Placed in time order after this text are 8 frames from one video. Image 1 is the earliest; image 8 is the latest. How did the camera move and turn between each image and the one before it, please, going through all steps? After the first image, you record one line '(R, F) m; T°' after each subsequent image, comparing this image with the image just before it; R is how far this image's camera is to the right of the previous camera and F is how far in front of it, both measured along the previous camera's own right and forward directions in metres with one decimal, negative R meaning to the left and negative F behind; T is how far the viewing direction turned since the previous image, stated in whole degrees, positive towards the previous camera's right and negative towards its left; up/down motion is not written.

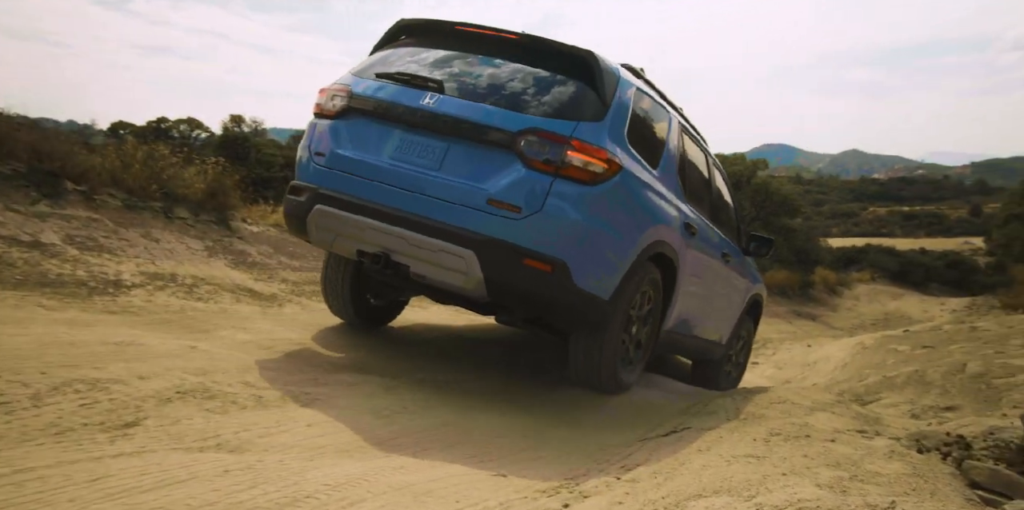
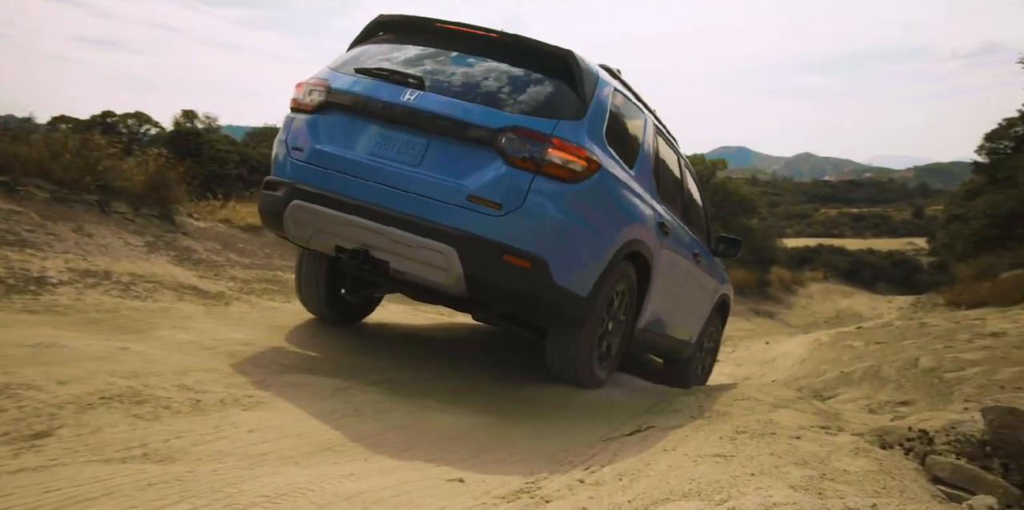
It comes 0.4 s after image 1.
(0.0, +0.1) m; +3°
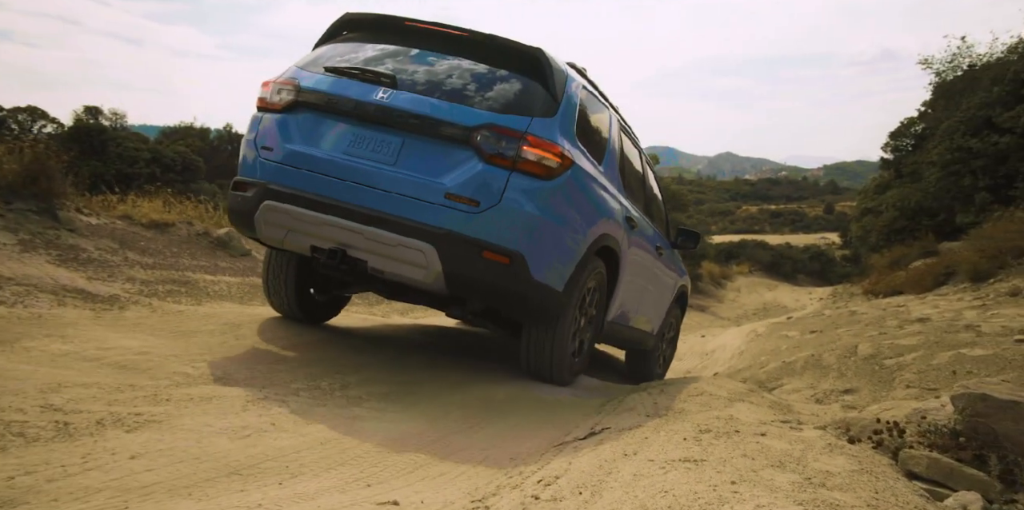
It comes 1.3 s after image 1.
(0.0, +0.4) m; +5°
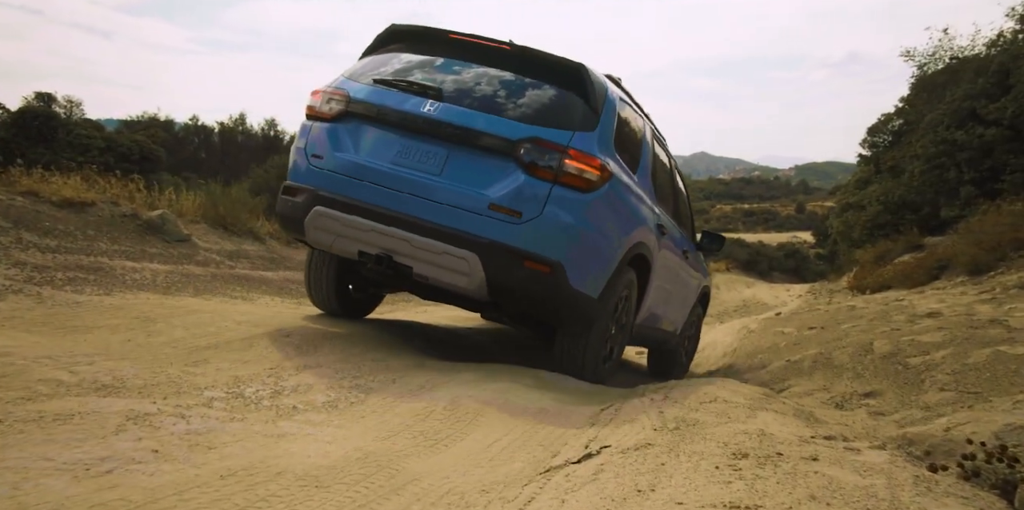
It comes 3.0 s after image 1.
(0.0, +0.8) m; +2°
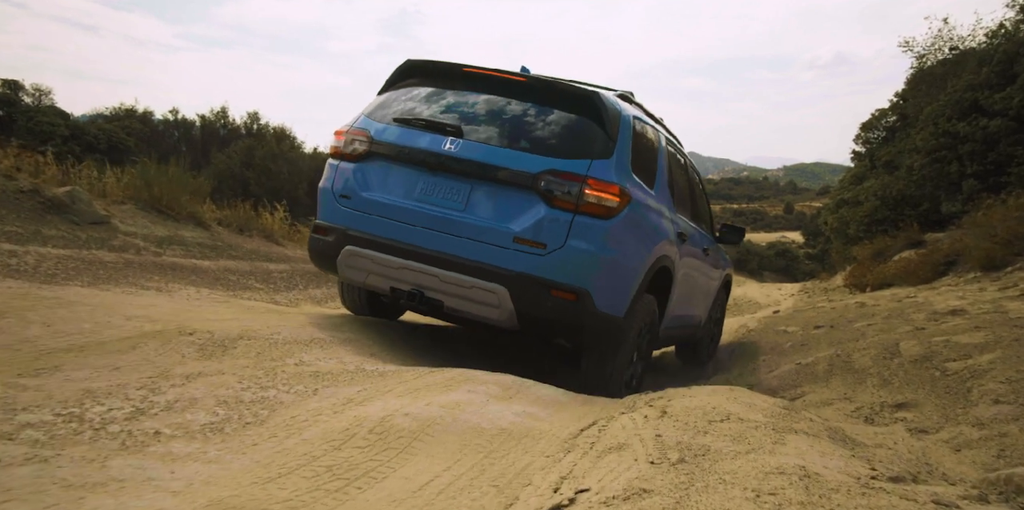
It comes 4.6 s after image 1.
(+0.1, +0.8) m; +1°
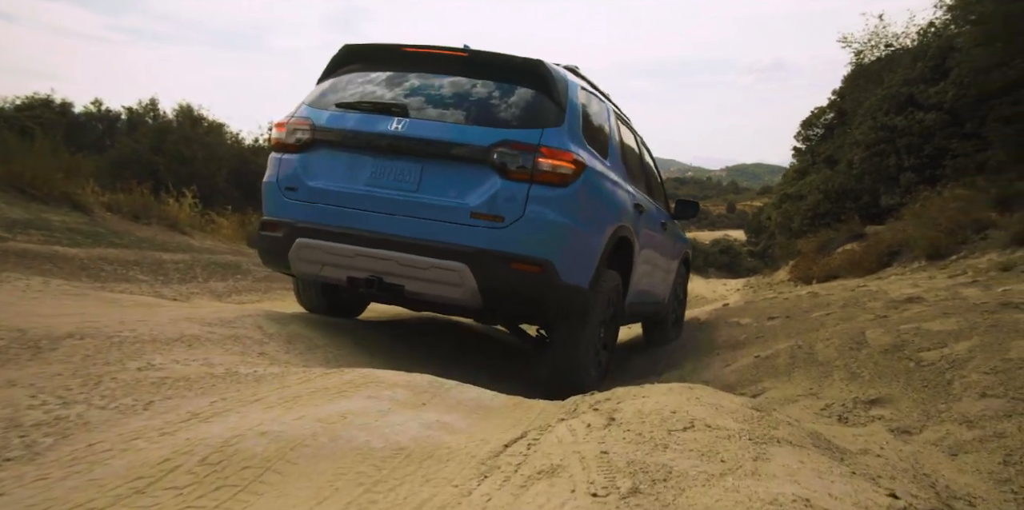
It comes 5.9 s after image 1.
(+0.1, +0.6) m; +4°
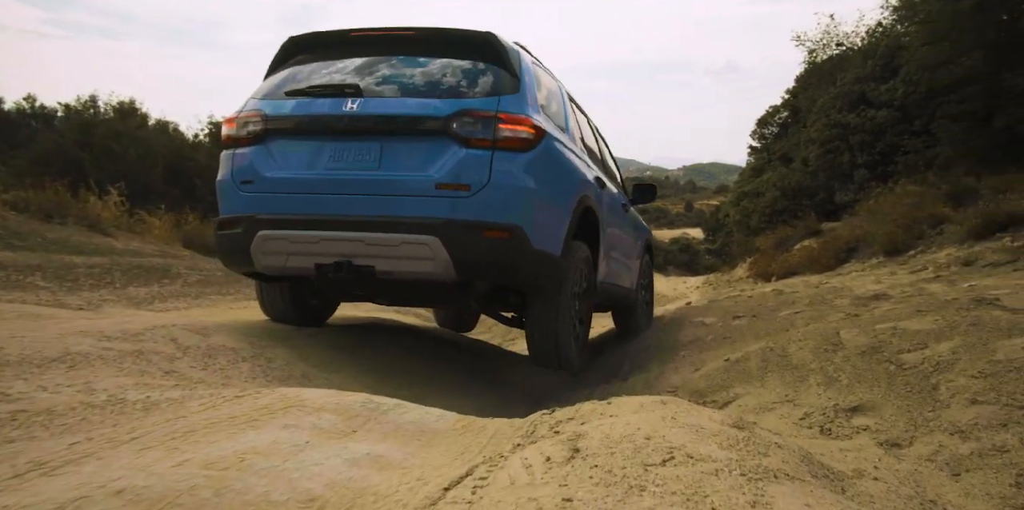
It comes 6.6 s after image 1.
(0.0, +0.4) m; +3°
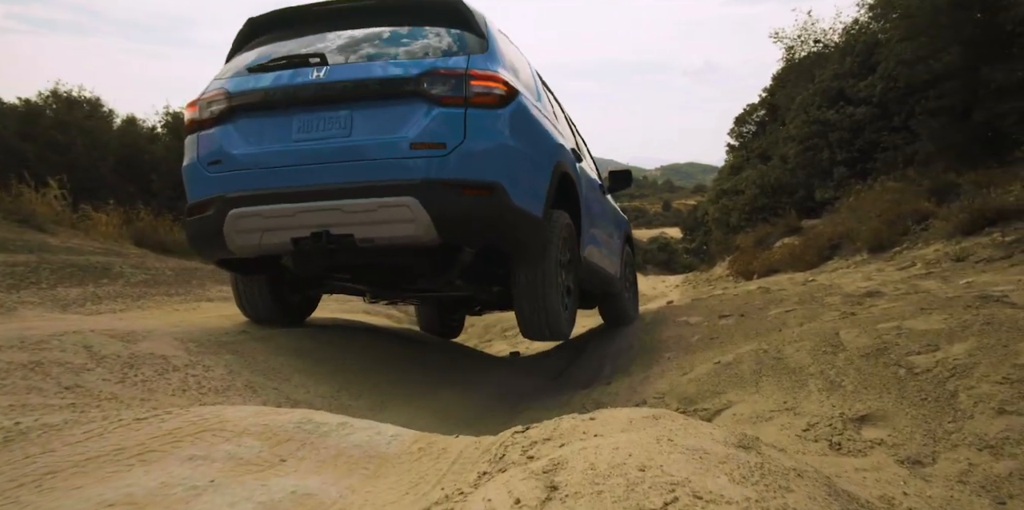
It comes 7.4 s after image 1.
(0.0, +0.4) m; +2°
